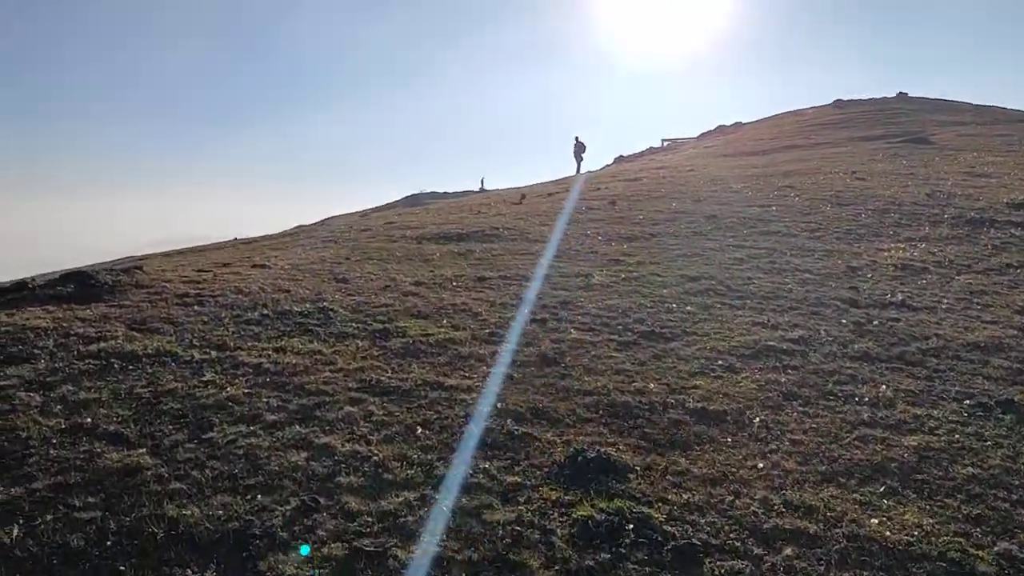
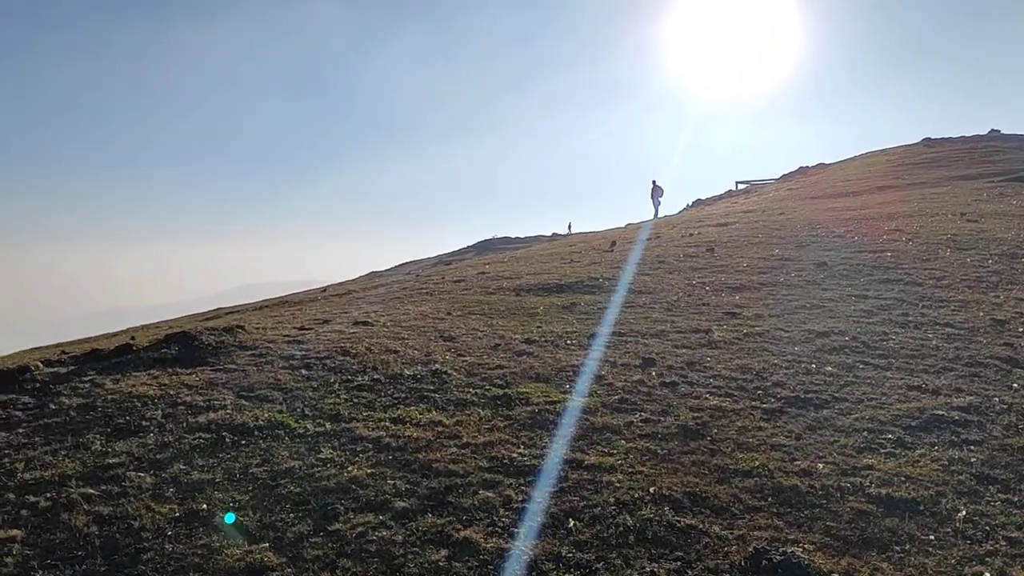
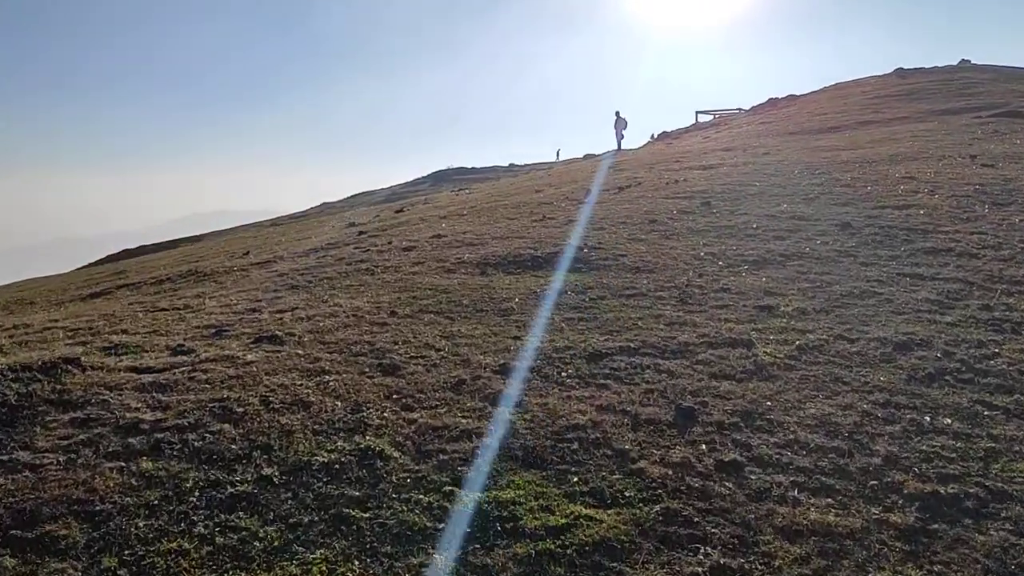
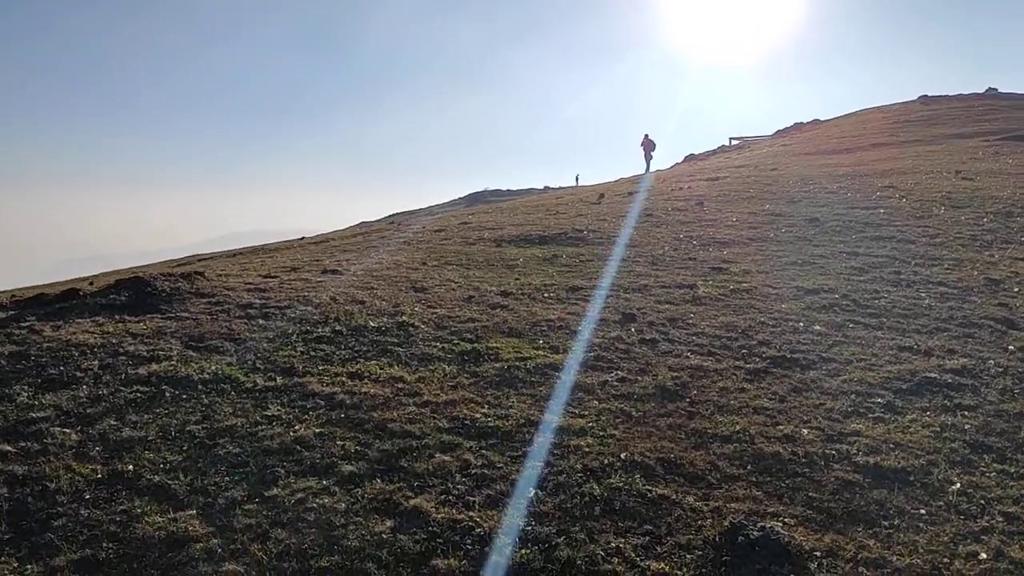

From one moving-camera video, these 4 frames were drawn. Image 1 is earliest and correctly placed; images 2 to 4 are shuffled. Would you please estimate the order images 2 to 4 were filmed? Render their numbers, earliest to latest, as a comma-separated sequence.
2, 4, 3
